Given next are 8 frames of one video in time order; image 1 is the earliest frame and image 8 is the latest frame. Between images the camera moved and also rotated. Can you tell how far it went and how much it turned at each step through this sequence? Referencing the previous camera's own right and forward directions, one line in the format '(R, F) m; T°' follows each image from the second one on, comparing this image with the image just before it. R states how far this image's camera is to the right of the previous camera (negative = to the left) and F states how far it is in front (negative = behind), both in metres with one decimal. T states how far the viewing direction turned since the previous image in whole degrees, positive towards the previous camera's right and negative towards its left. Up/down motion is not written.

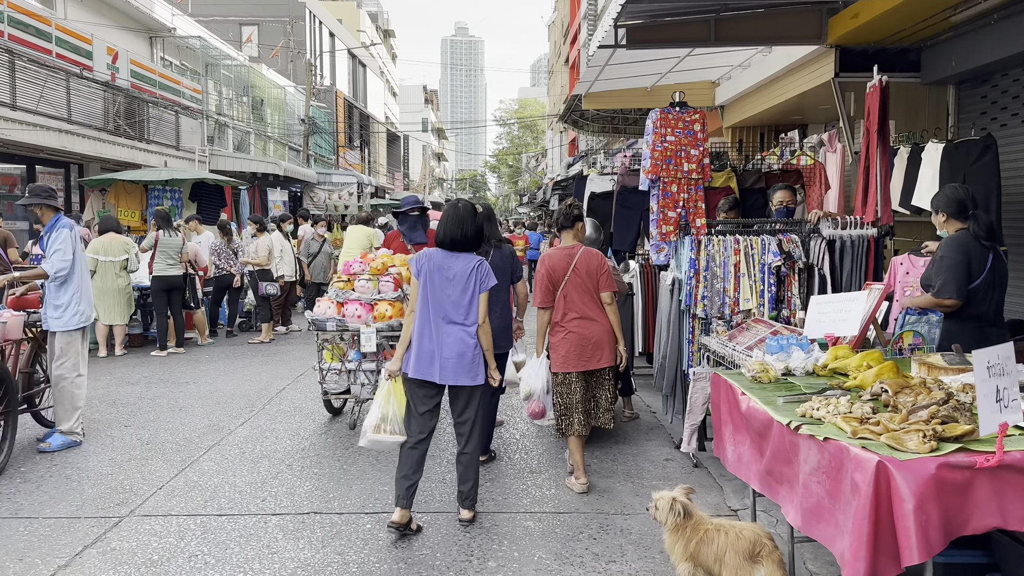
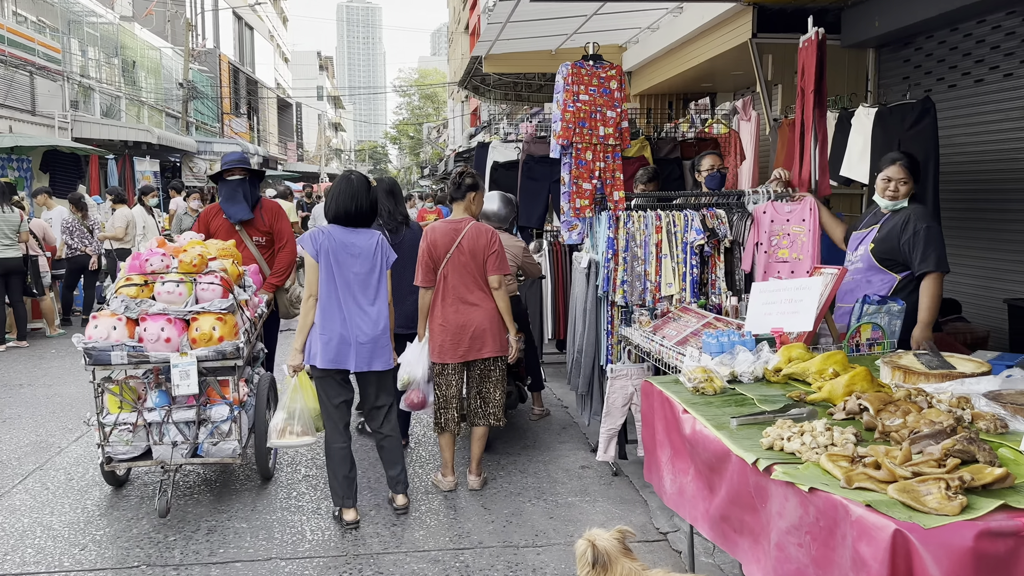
(+0.1, +1.0) m; +7°
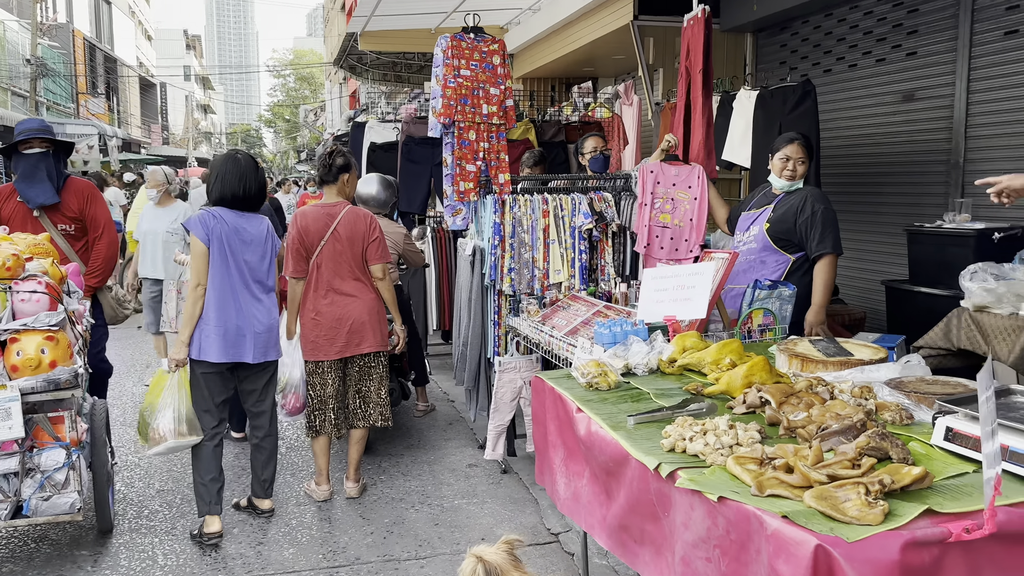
(0.0, +0.3) m; +8°
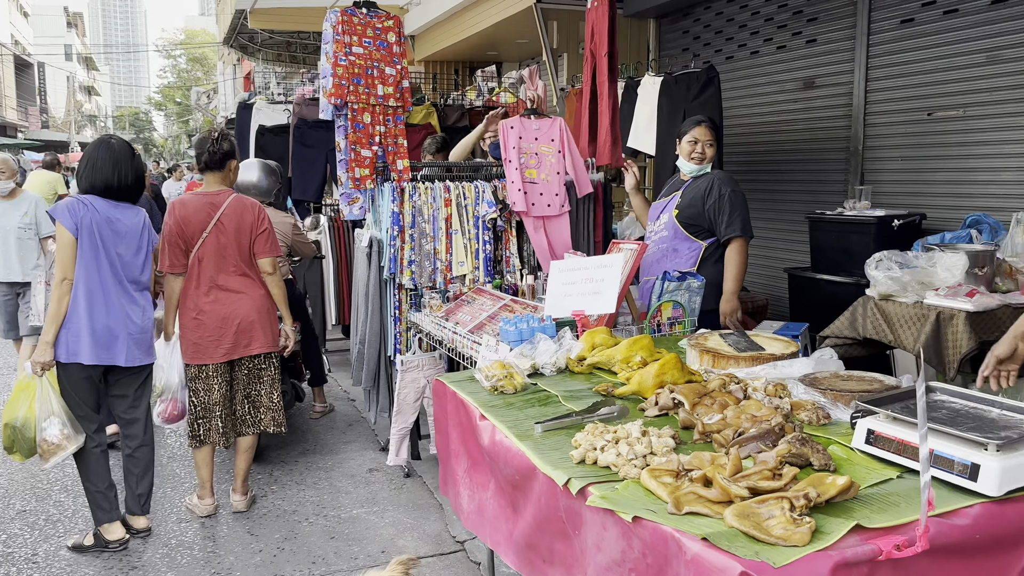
(0.0, +0.2) m; +6°
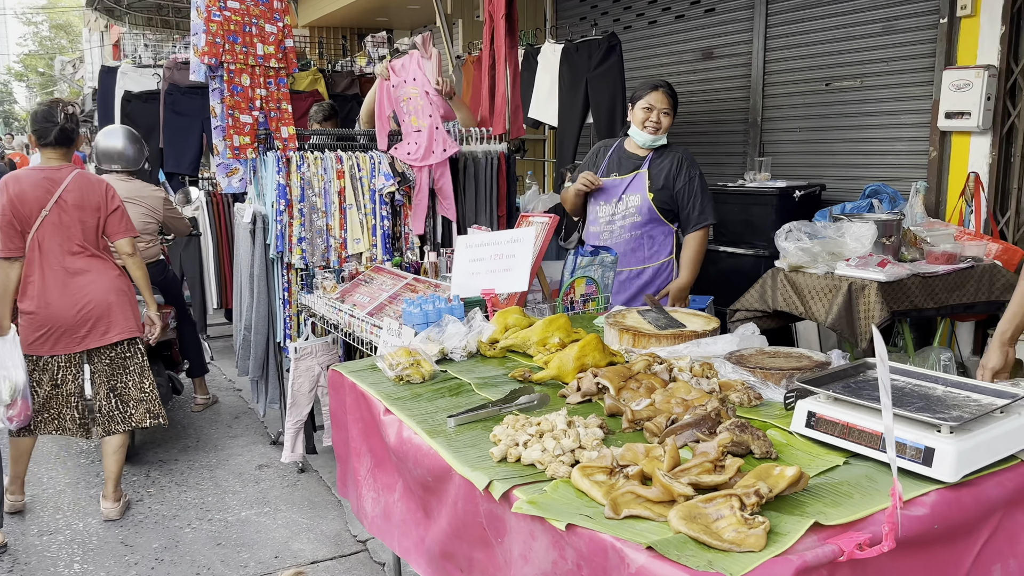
(0.0, +0.3) m; +7°
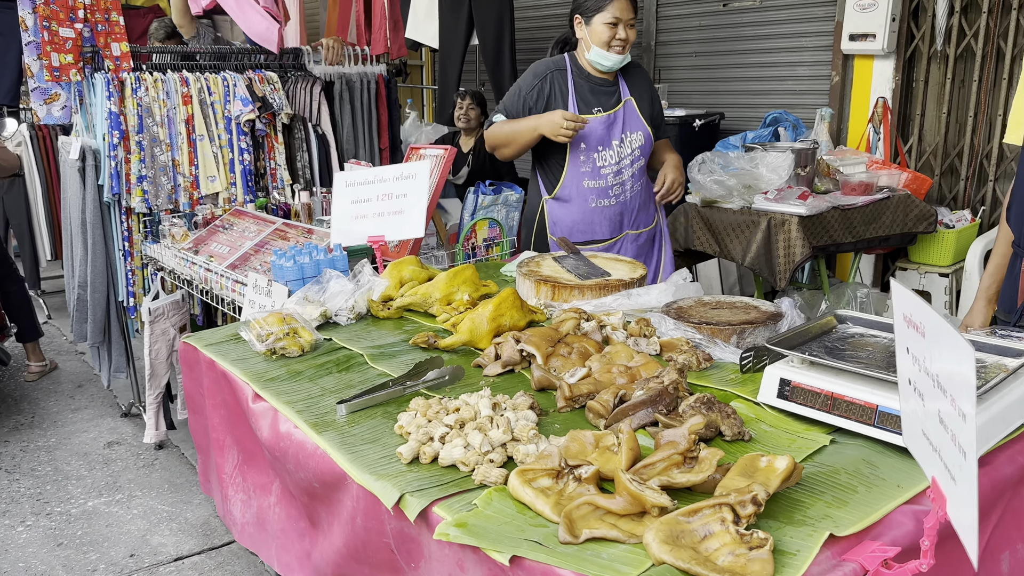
(-0.1, +0.5) m; +9°
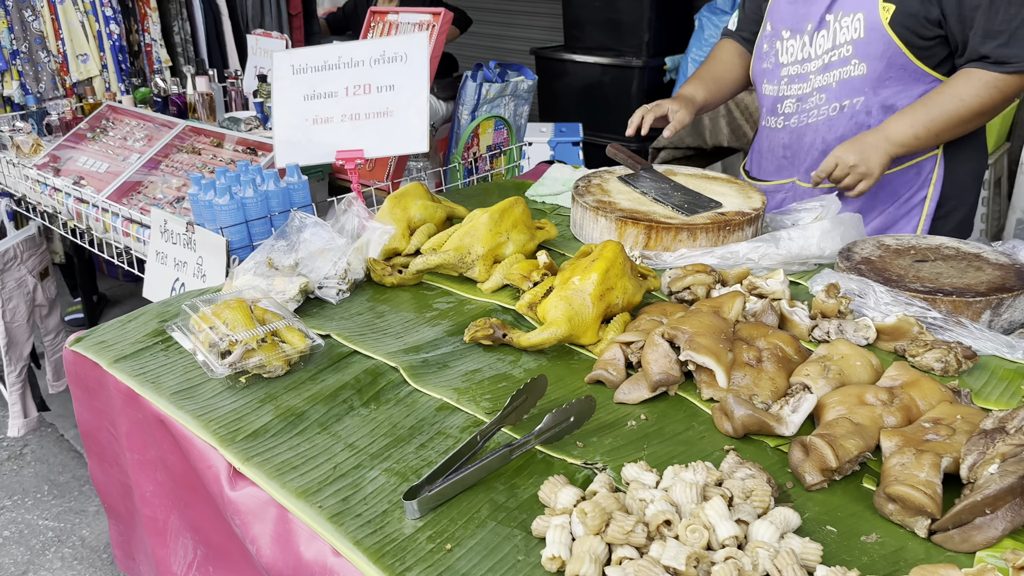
(-0.4, +0.9) m; +9°
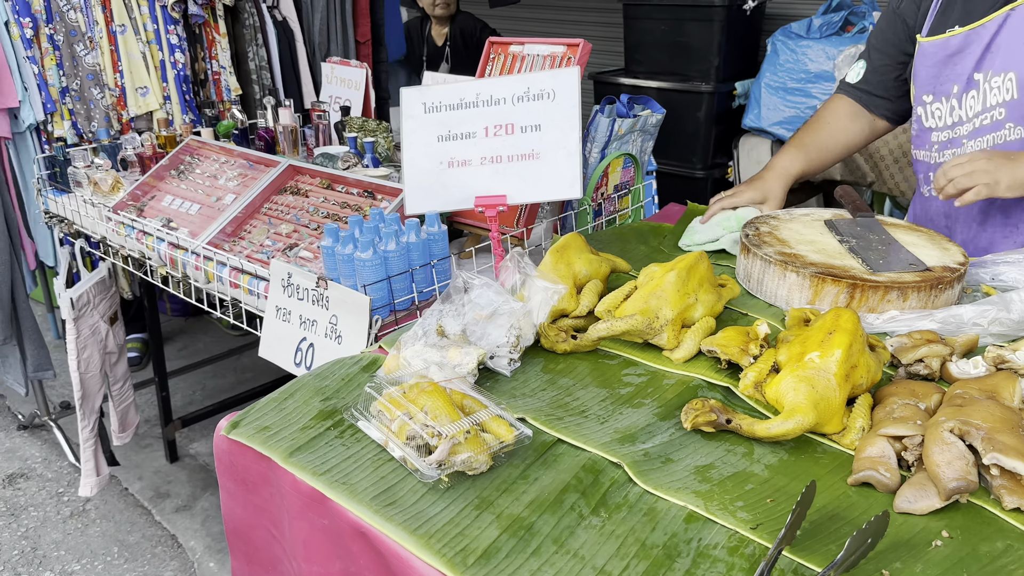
(-0.3, +0.2) m; 0°
